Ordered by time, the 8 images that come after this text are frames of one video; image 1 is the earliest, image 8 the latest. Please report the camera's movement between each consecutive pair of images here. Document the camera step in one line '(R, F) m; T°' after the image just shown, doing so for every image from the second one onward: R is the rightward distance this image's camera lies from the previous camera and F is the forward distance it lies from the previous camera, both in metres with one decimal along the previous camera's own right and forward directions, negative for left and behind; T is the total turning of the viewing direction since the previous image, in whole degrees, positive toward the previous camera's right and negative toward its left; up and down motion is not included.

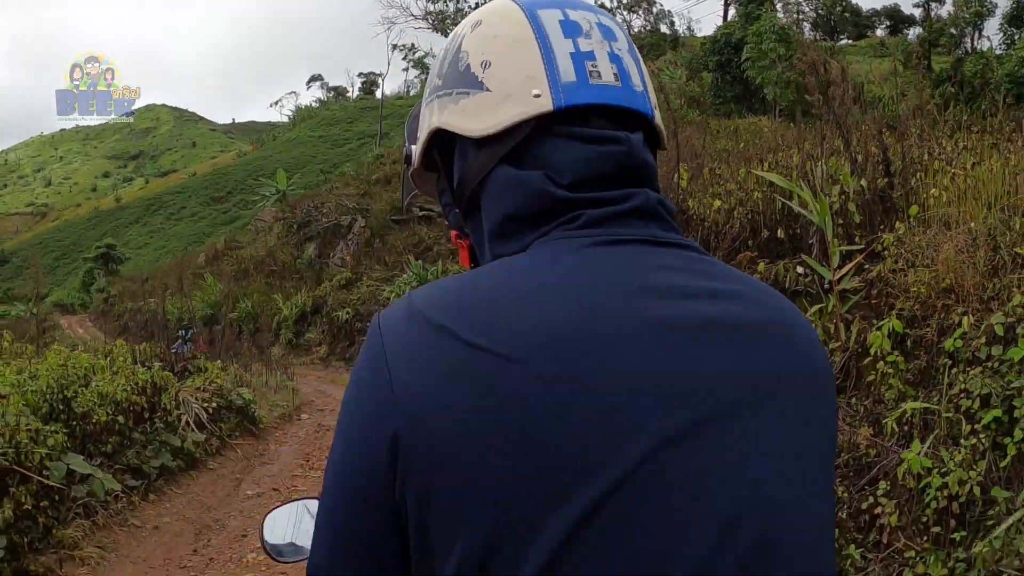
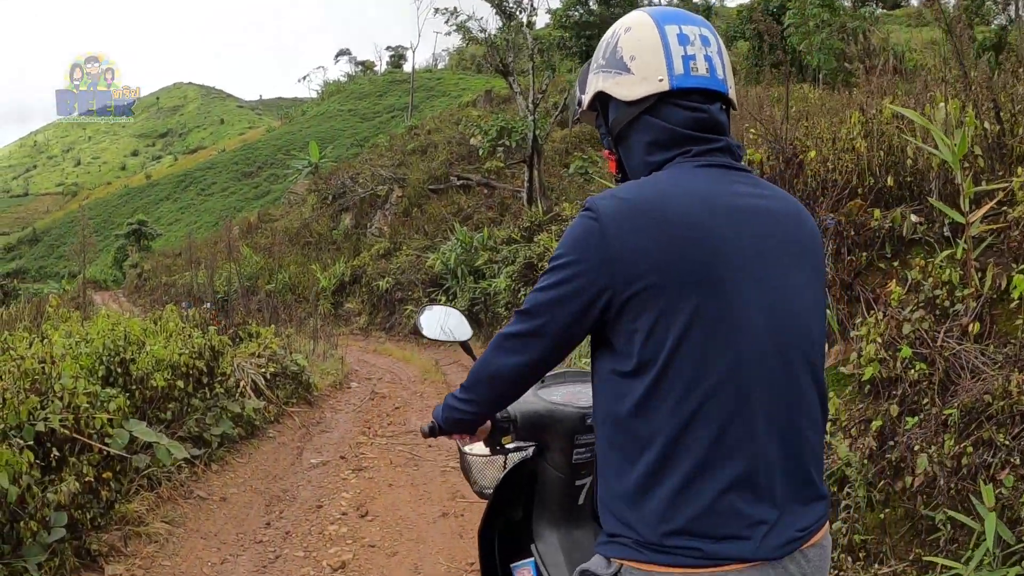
(-0.4, +0.4) m; -2°
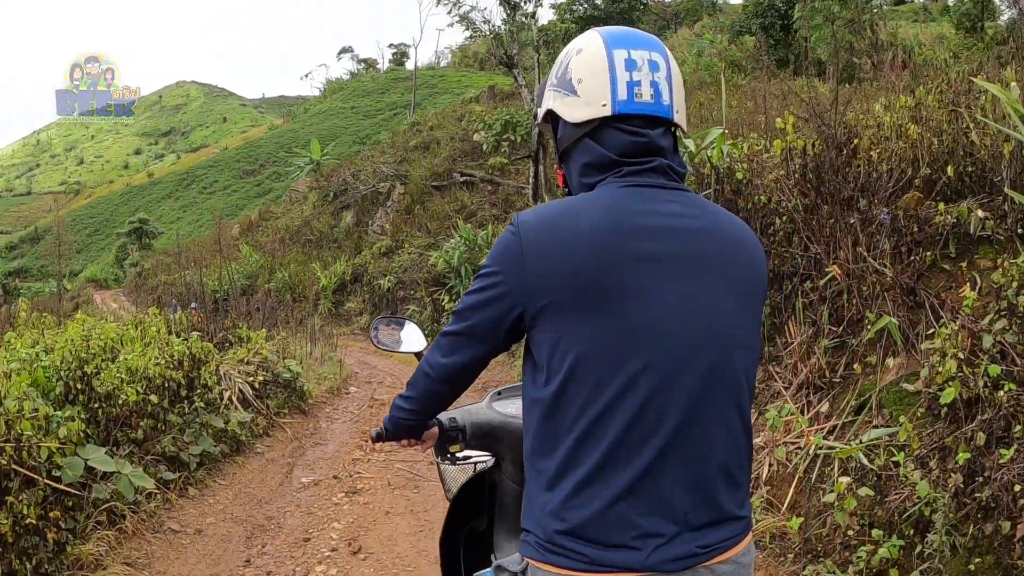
(0.0, +0.4) m; 0°
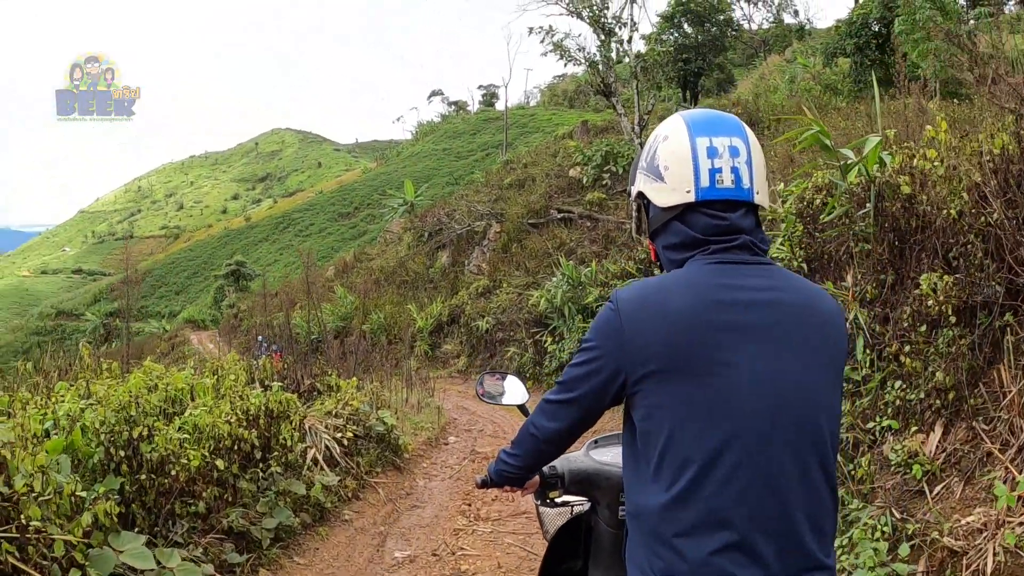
(-0.2, +0.7) m; -7°
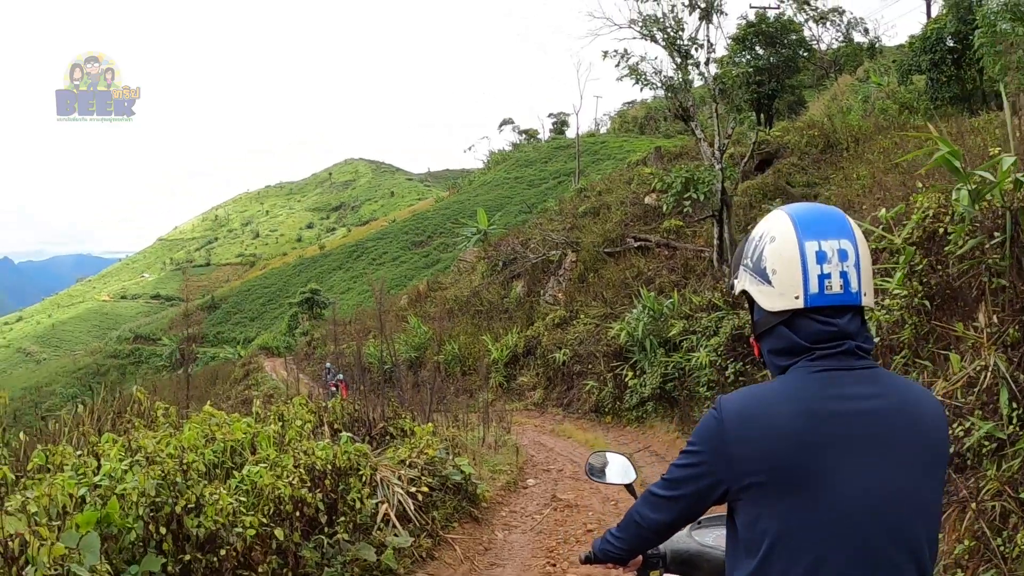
(-0.2, +0.4) m; -5°
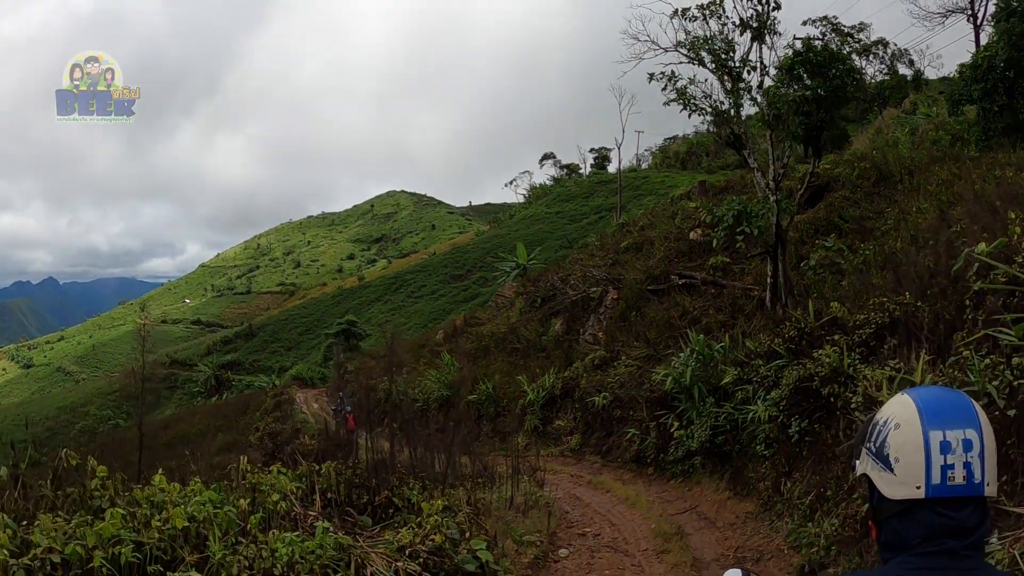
(0.0, +0.7) m; -3°
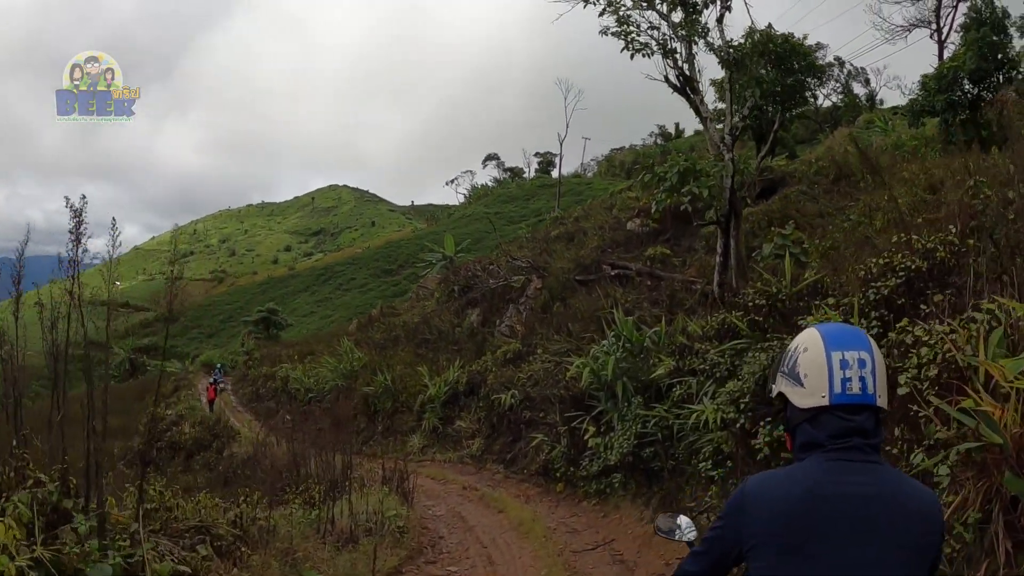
(+0.5, +1.8) m; +5°
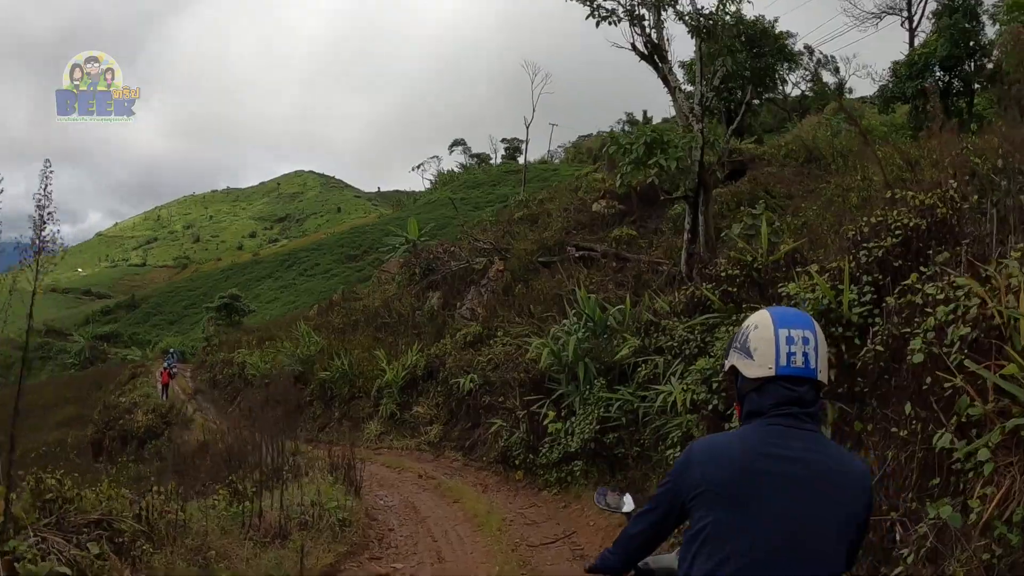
(+0.1, +0.4) m; +2°
